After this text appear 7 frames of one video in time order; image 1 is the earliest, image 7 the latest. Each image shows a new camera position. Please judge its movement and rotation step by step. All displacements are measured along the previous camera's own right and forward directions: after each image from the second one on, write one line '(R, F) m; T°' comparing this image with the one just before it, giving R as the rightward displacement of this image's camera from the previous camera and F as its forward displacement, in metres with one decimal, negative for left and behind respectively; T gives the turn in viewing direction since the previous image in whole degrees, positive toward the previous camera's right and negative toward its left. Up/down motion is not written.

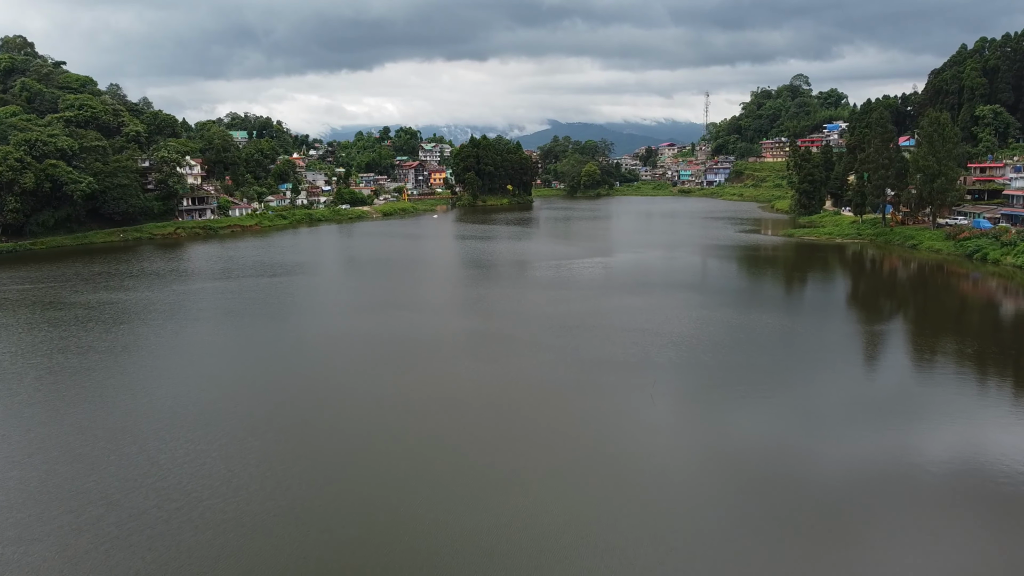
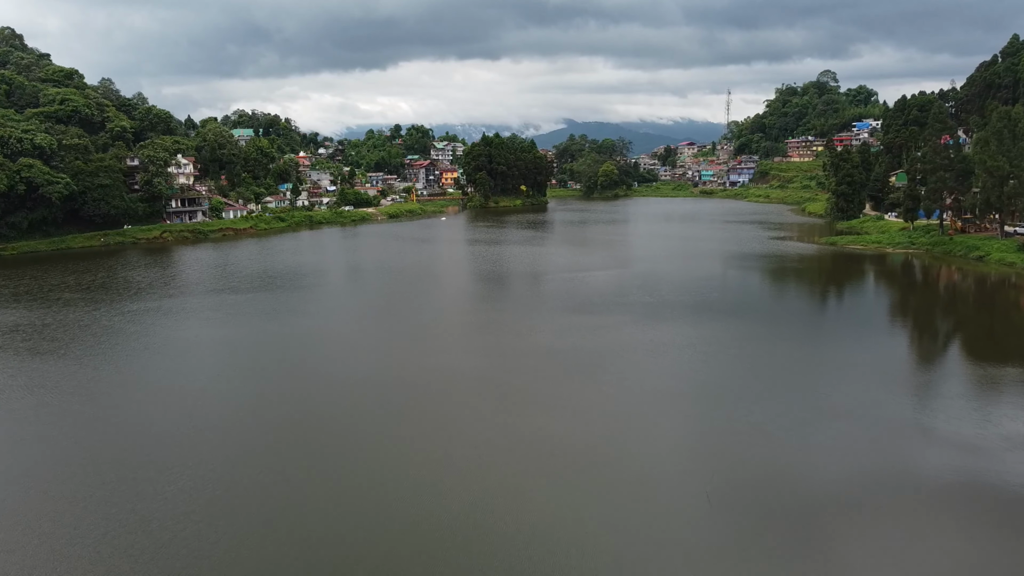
(+0.1, +2.3) m; -1°
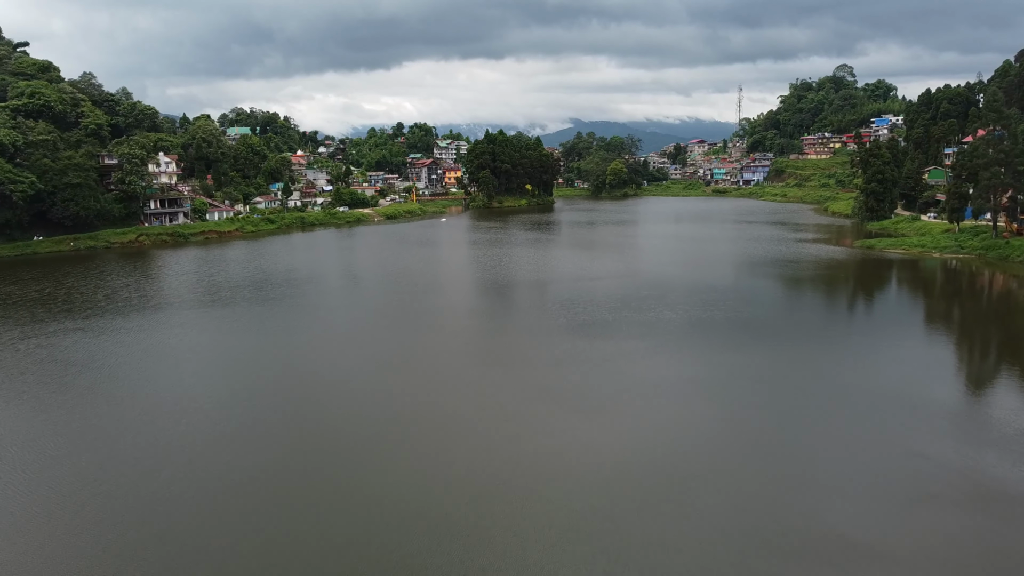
(0.0, +2.0) m; 0°
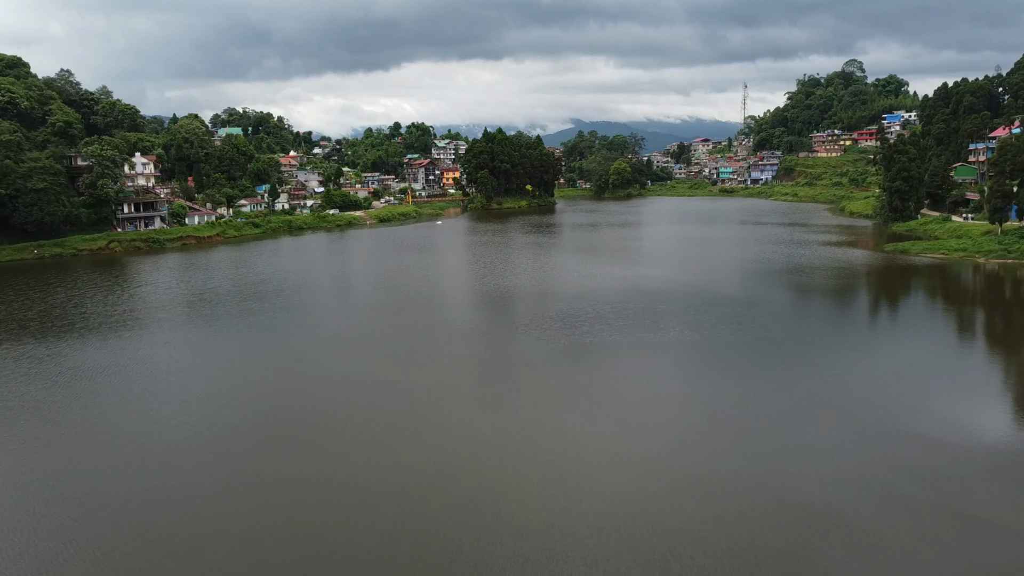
(0.0, +1.7) m; 0°
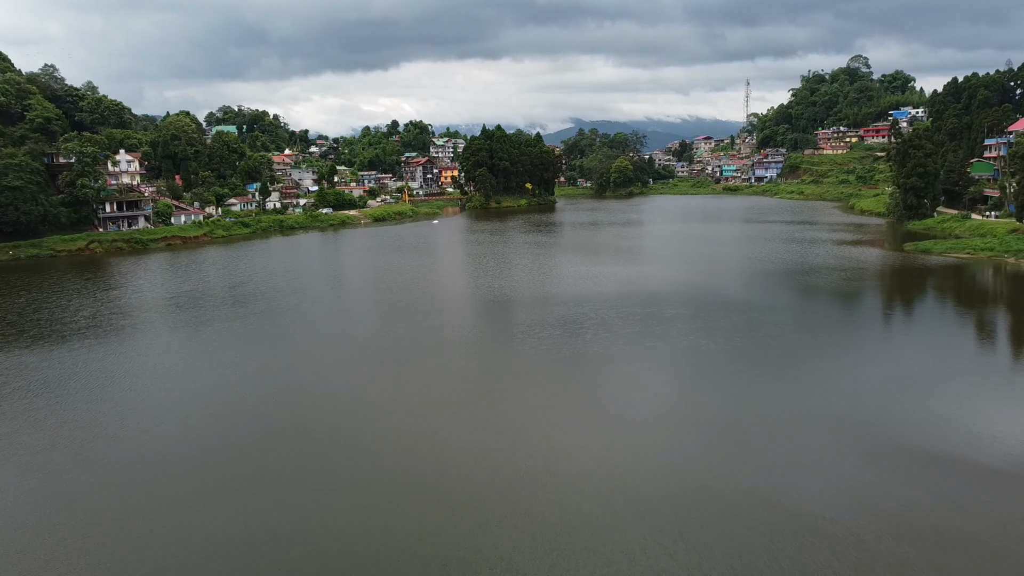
(0.0, +1.0) m; 0°
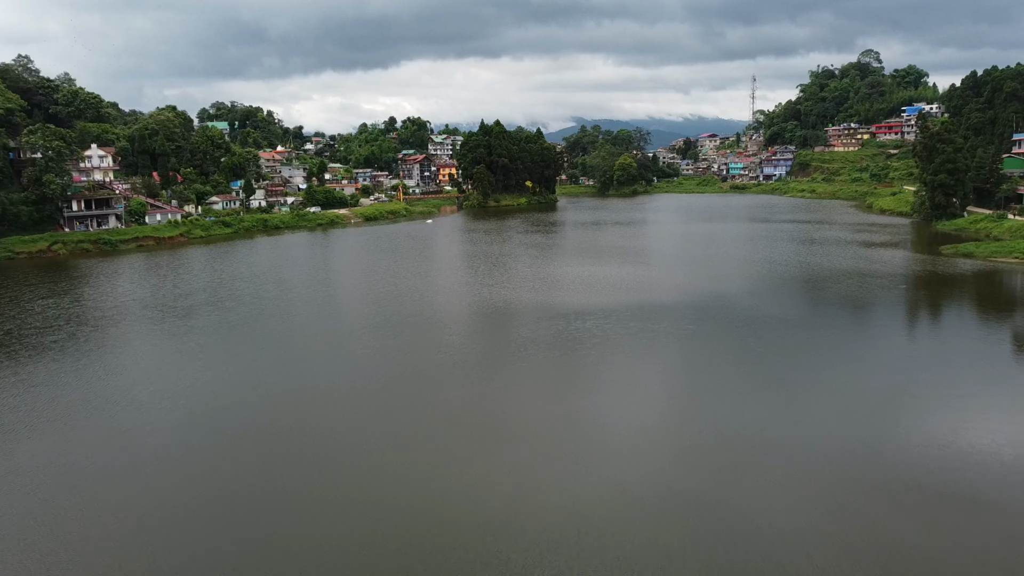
(+0.1, +1.7) m; 0°
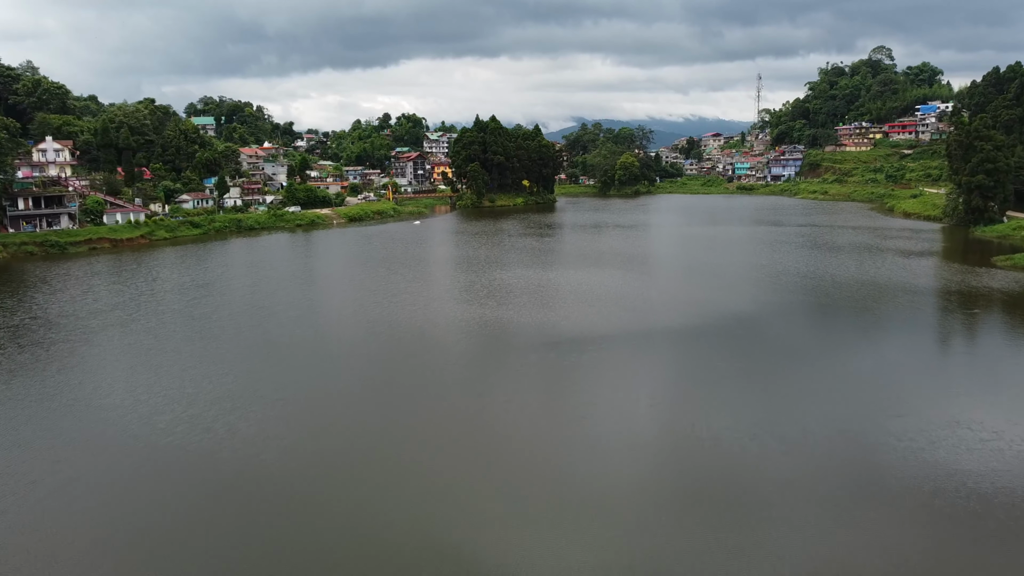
(+0.1, +2.1) m; 0°
